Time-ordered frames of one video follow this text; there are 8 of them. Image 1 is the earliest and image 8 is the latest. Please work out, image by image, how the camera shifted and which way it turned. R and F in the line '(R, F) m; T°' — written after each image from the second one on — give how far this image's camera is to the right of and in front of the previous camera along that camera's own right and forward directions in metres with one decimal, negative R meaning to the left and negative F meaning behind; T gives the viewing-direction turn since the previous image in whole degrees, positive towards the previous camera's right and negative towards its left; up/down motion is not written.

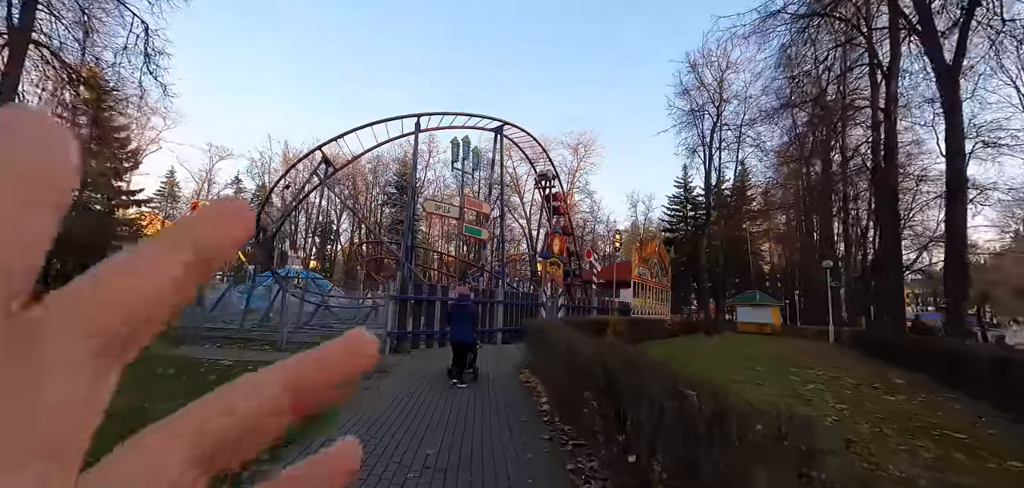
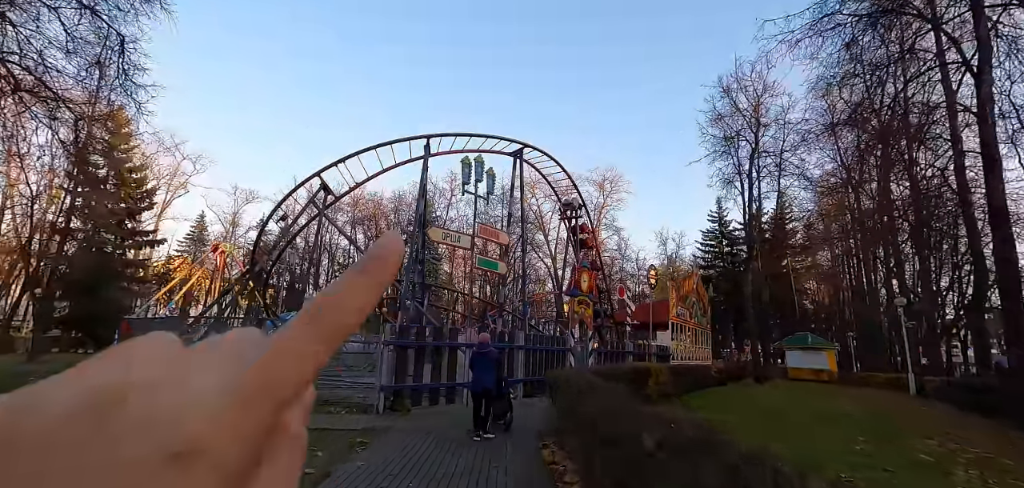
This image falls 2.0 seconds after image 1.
(+0.1, +1.1) m; -3°
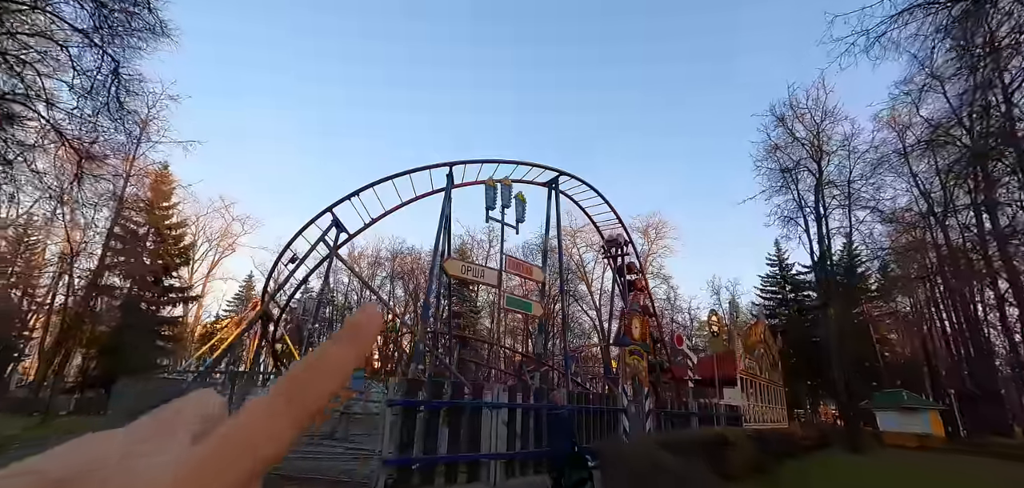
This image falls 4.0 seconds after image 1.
(+0.1, +1.1) m; -5°
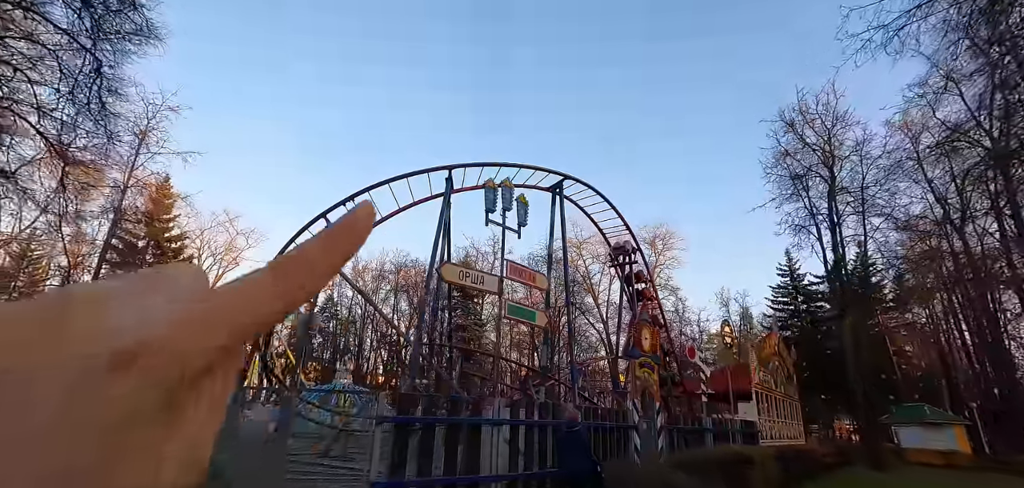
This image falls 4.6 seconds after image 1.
(0.0, +0.3) m; -1°
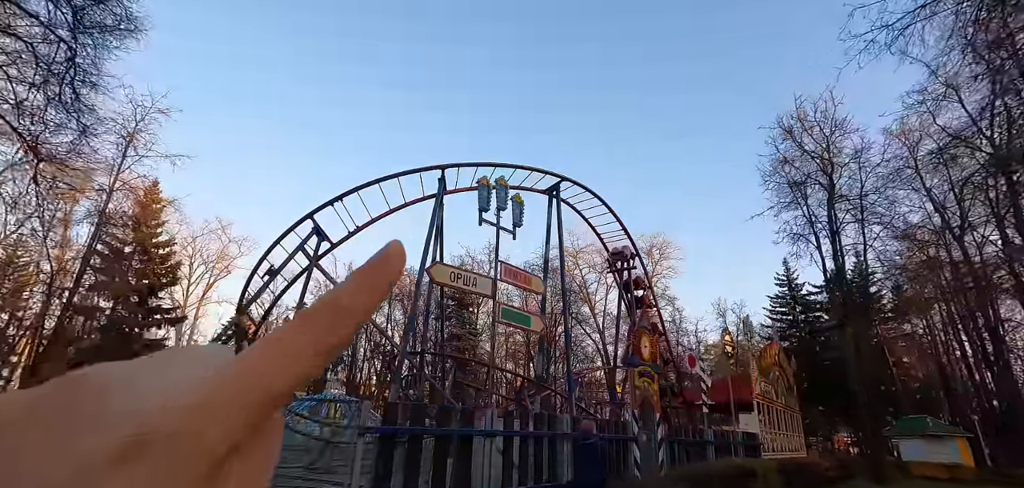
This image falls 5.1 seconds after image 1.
(0.0, +0.2) m; 0°
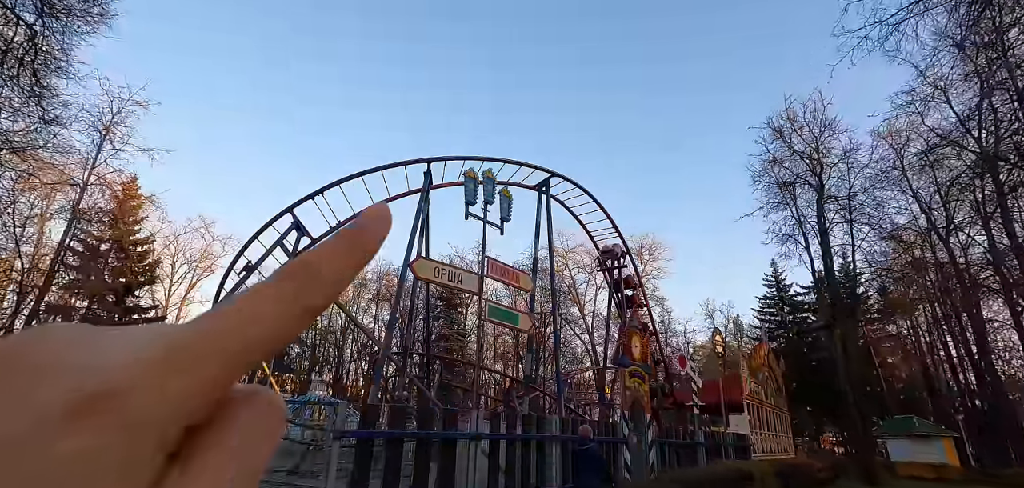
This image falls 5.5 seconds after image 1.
(0.0, +0.2) m; +1°
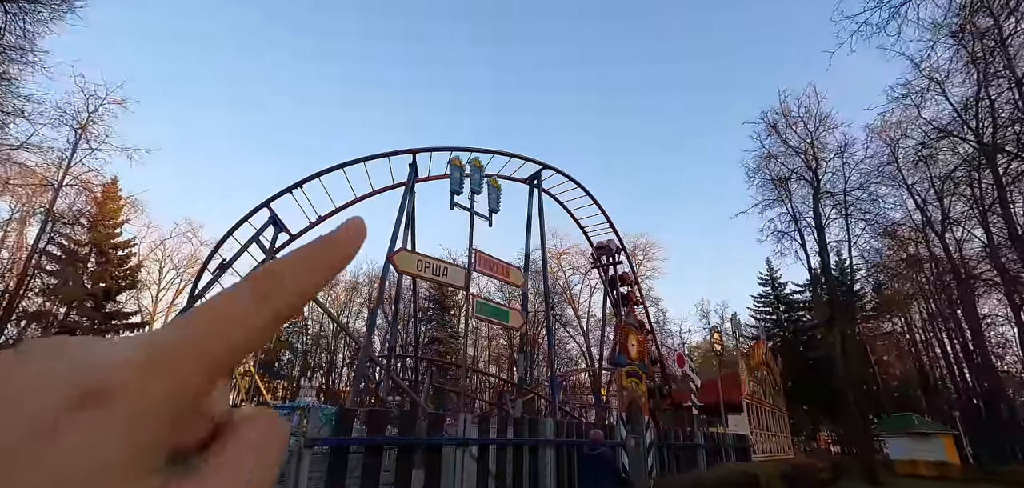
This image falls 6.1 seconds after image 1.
(0.0, +0.3) m; +1°
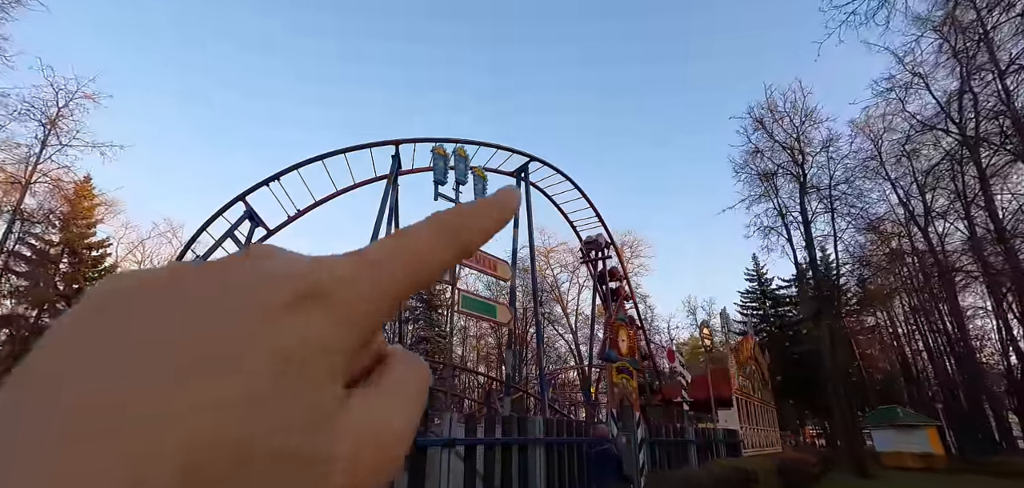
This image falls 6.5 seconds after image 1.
(0.0, +0.2) m; +1°
